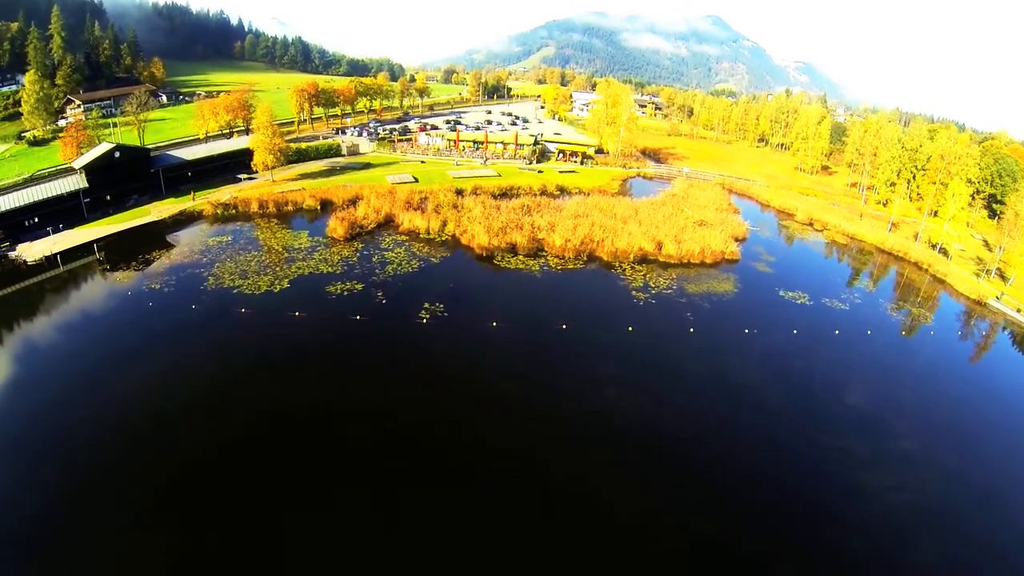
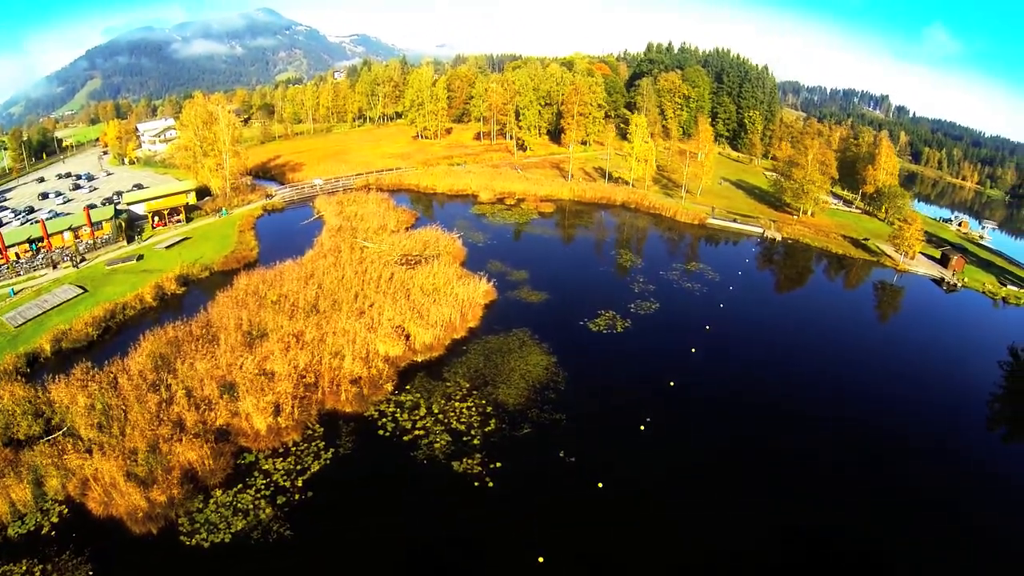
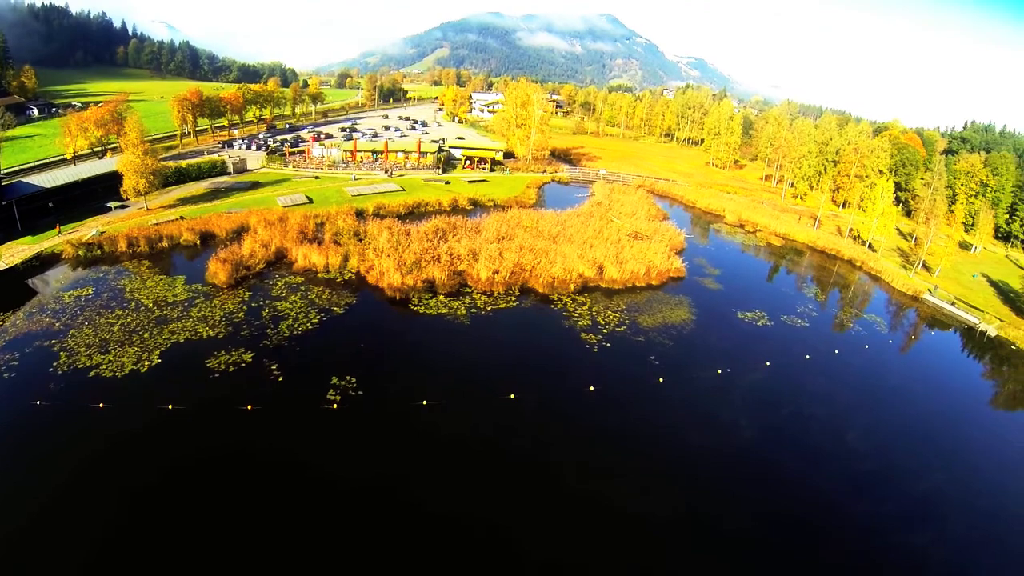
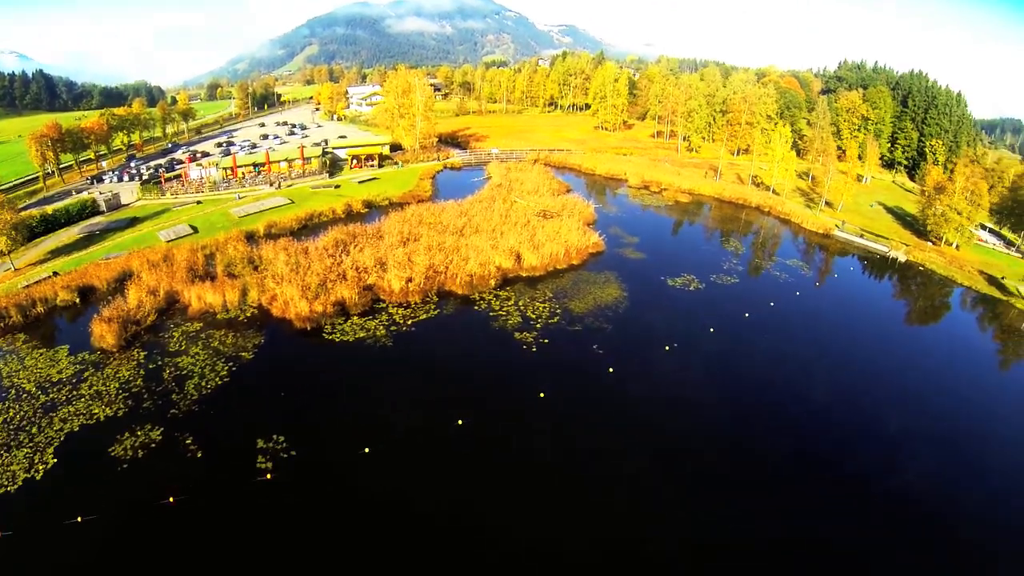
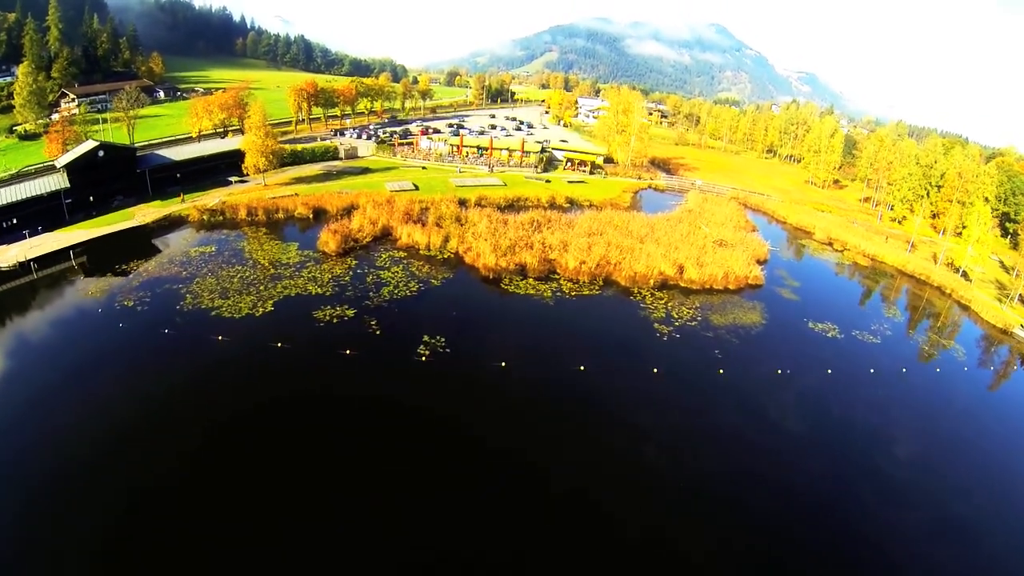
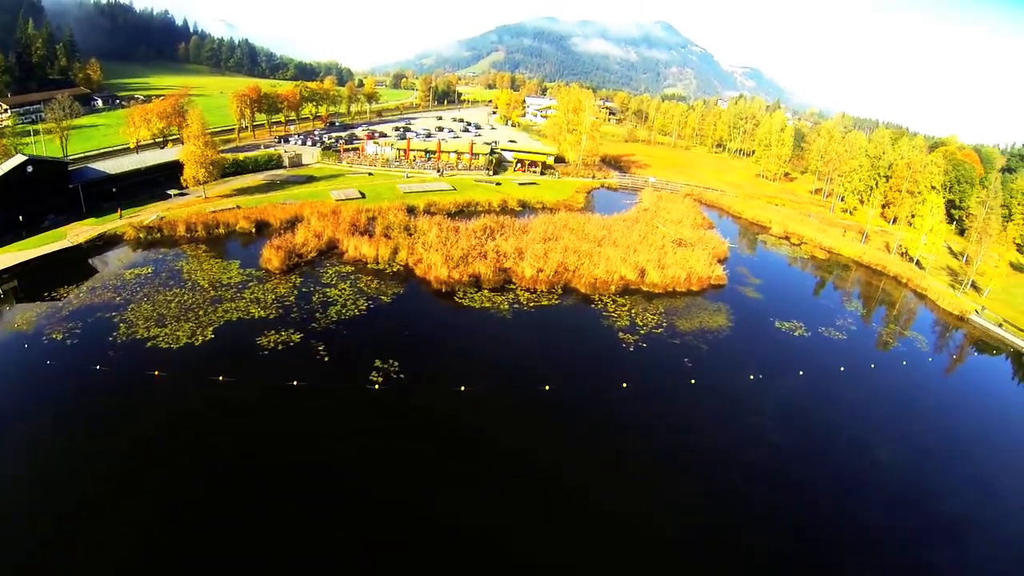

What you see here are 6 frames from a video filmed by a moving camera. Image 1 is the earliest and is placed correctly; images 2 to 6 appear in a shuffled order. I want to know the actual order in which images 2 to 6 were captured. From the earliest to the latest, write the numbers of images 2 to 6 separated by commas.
5, 6, 3, 4, 2
